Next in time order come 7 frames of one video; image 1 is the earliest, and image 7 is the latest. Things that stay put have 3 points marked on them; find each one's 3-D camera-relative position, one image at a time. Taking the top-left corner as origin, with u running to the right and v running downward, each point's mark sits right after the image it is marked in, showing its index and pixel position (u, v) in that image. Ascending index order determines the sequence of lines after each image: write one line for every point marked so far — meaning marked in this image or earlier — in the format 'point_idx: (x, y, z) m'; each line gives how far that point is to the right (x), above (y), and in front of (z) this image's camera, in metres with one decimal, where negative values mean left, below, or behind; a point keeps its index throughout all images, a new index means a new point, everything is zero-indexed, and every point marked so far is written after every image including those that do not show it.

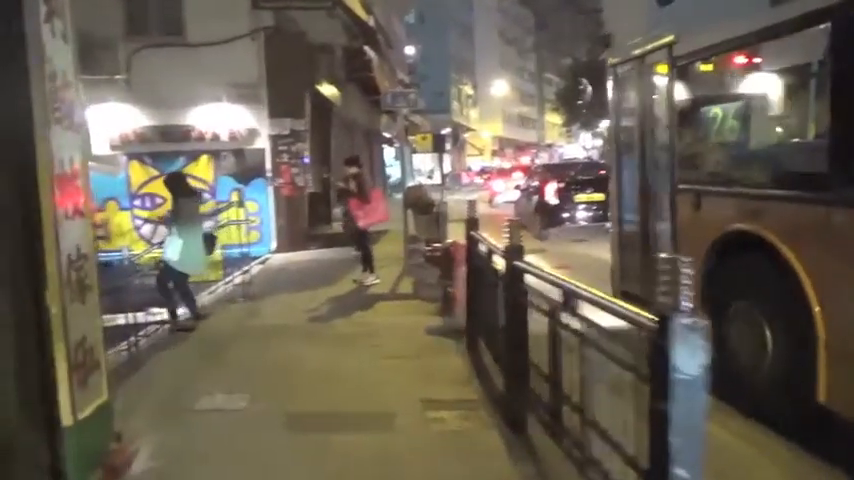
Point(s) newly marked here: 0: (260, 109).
0: (-4.2, +3.2, +16.1) m
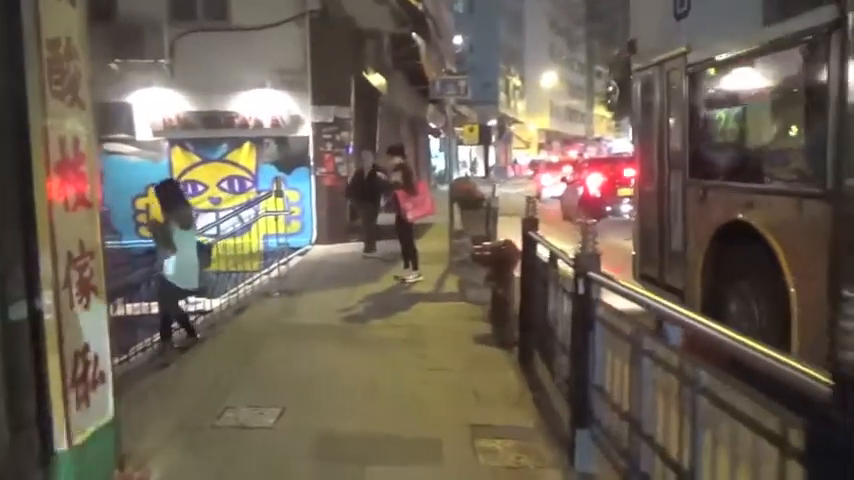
0: (-3.0, +3.5, +15.6) m
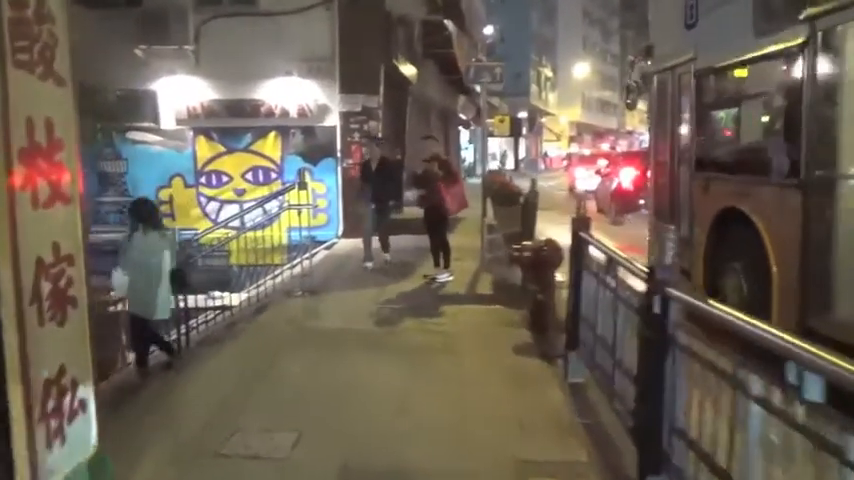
0: (-2.2, +3.6, +15.0) m
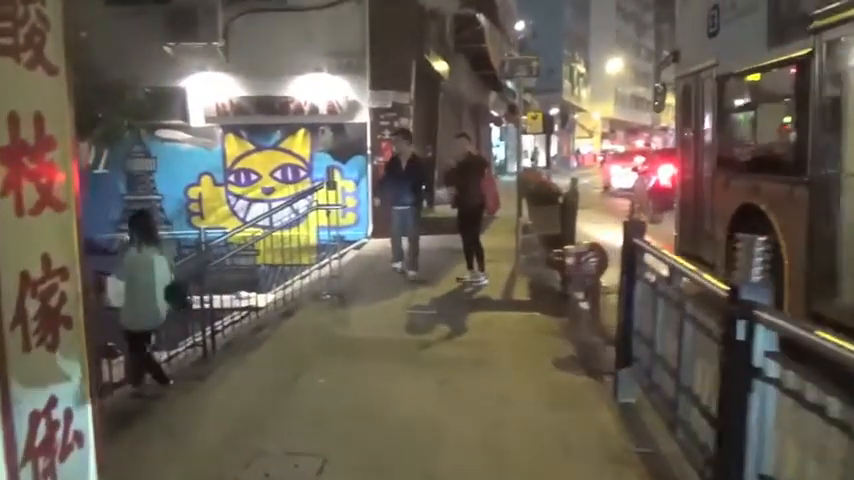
0: (-1.5, +3.6, +14.6) m
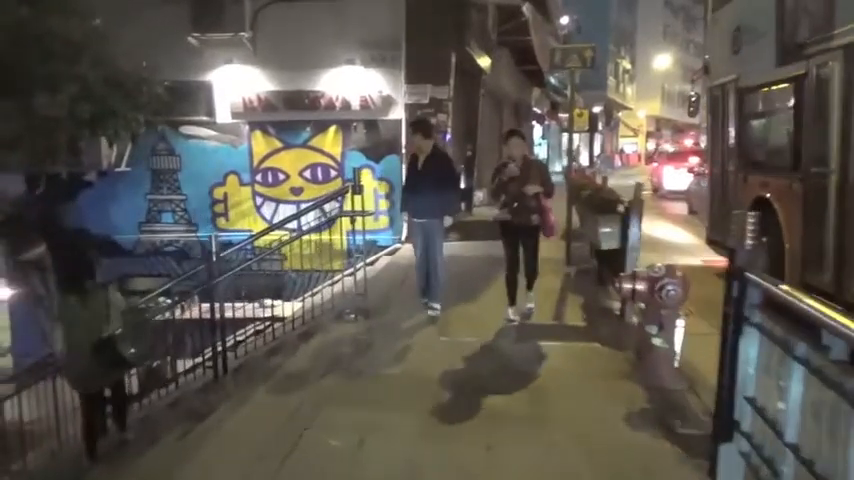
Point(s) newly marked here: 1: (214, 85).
0: (-0.6, +3.5, +13.5) m
1: (-4.7, +3.4, +14.2) m
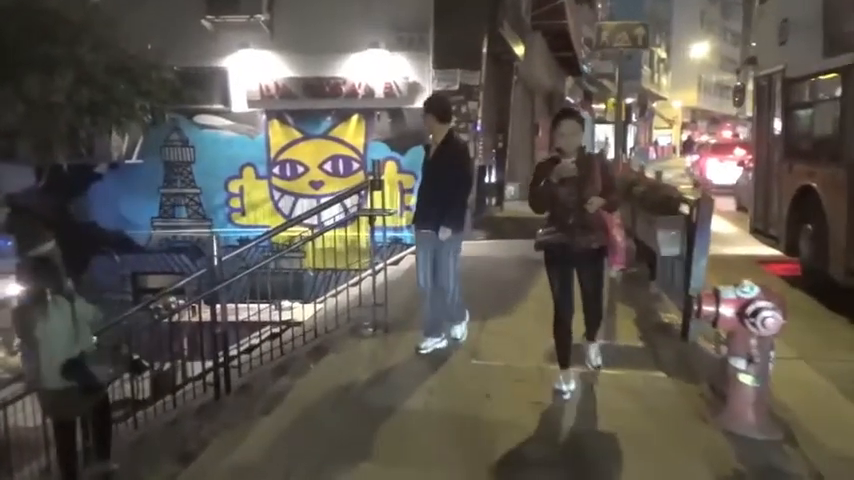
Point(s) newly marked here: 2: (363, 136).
0: (-0.1, +3.5, +12.5) m
1: (-4.1, +3.5, +13.3) m
2: (-1.3, +2.1, +13.1) m
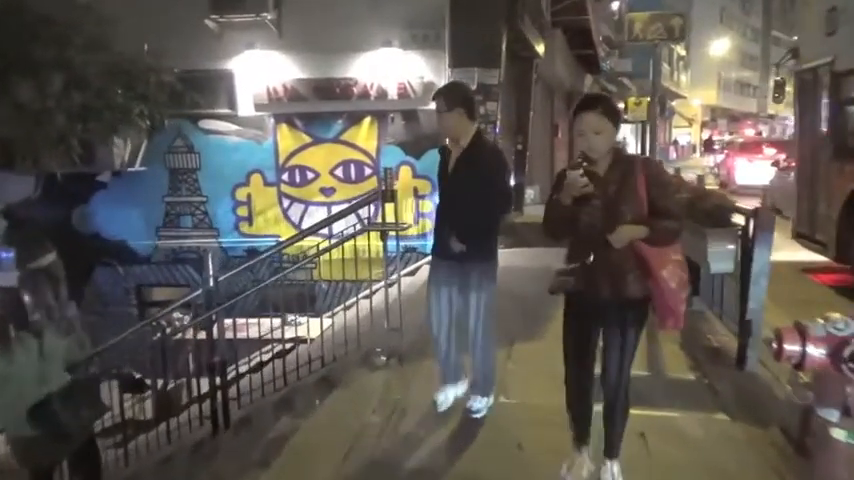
0: (+0.2, +3.3, +11.7) m
1: (-3.8, +3.3, +12.6) m
2: (-1.0, +2.0, +12.4) m
